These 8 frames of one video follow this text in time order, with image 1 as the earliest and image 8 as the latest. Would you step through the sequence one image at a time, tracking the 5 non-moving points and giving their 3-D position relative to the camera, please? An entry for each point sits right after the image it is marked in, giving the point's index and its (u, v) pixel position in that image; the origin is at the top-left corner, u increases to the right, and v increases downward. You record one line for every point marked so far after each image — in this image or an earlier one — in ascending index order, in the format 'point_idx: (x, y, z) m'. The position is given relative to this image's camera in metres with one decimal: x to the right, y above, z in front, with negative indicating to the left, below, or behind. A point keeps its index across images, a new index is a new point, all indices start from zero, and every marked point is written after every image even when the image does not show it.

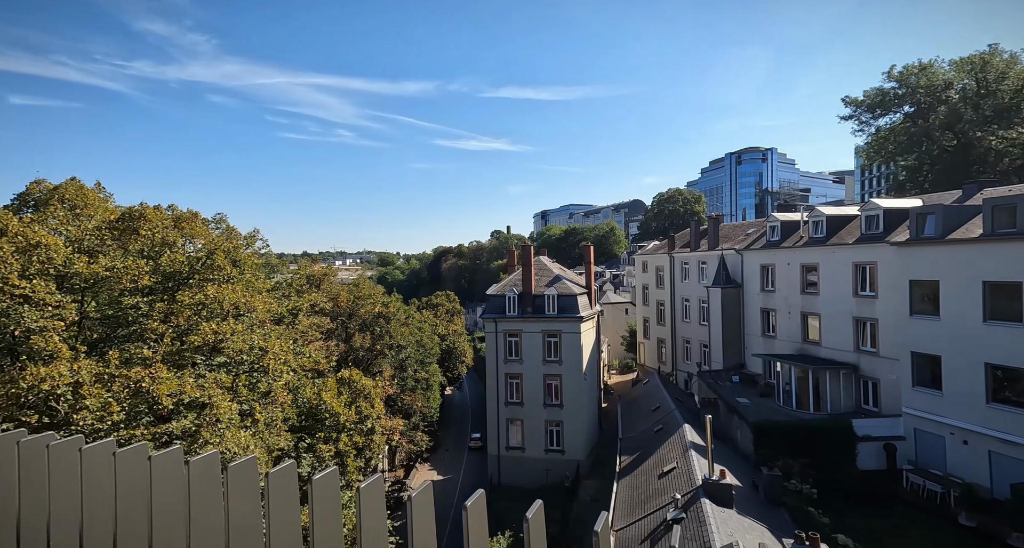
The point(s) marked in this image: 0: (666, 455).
0: (+5.4, -6.0, +18.2) m
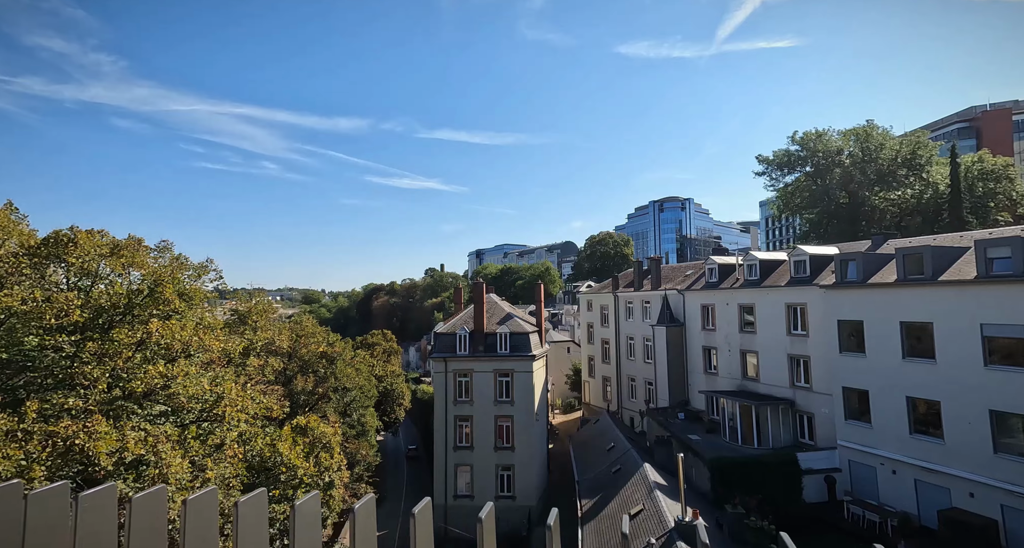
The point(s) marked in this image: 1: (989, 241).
0: (+4.1, -7.3, +18.3) m
1: (+13.1, +0.9, +15.0) m
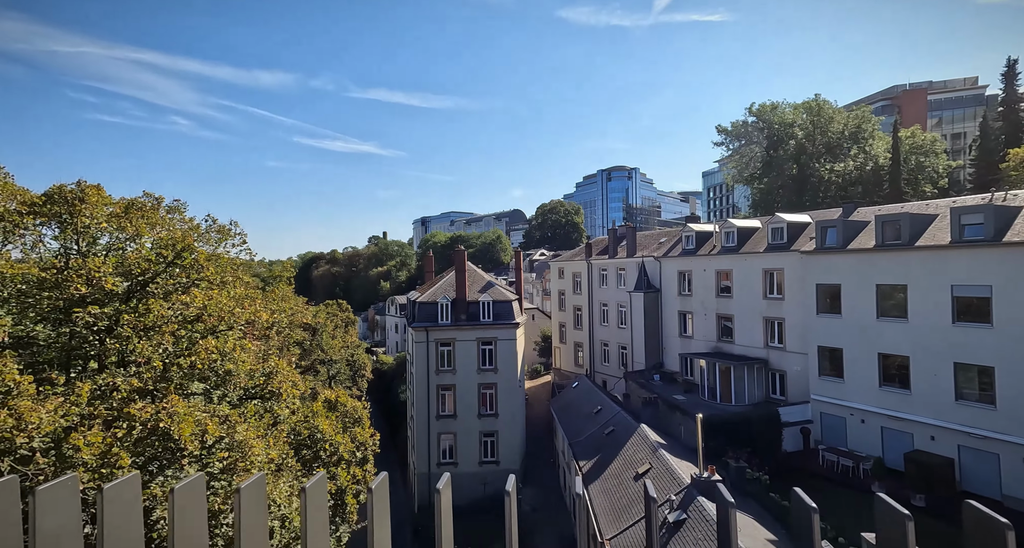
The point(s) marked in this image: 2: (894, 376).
0: (+4.2, -6.2, +19.1) m
1: (+13.5, +1.9, +16.5) m
2: (+12.7, -3.4, +18.4) m
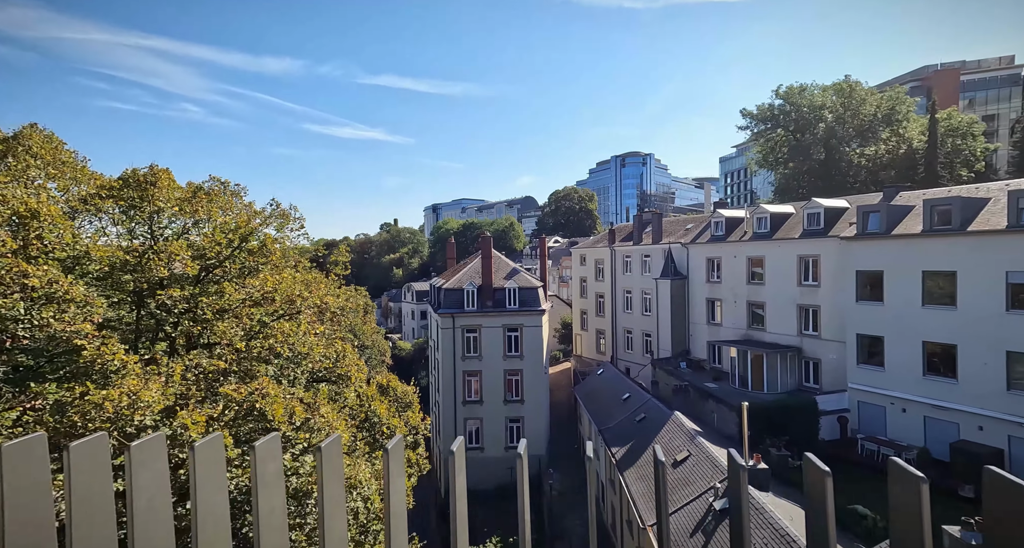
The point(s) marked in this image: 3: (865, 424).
0: (+5.3, -5.7, +18.7) m
1: (+14.6, +2.4, +15.8) m
2: (+13.9, -3.0, +17.9) m
3: (+12.7, -5.4, +19.7) m
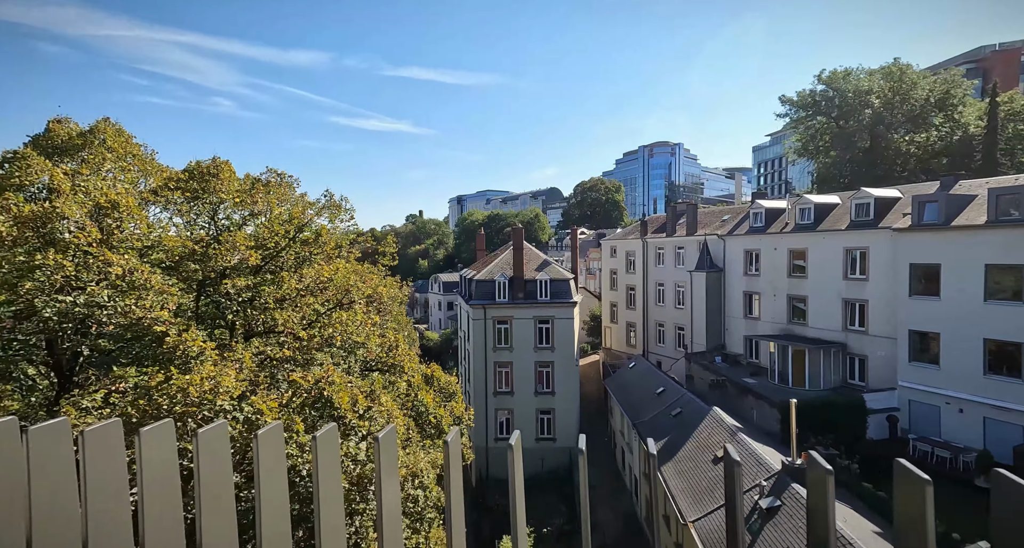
0: (+6.4, -5.4, +18.1) m
1: (+15.6, +2.6, +14.7) m
2: (+14.9, -2.7, +16.9) m
3: (+13.8, -5.1, +18.8) m
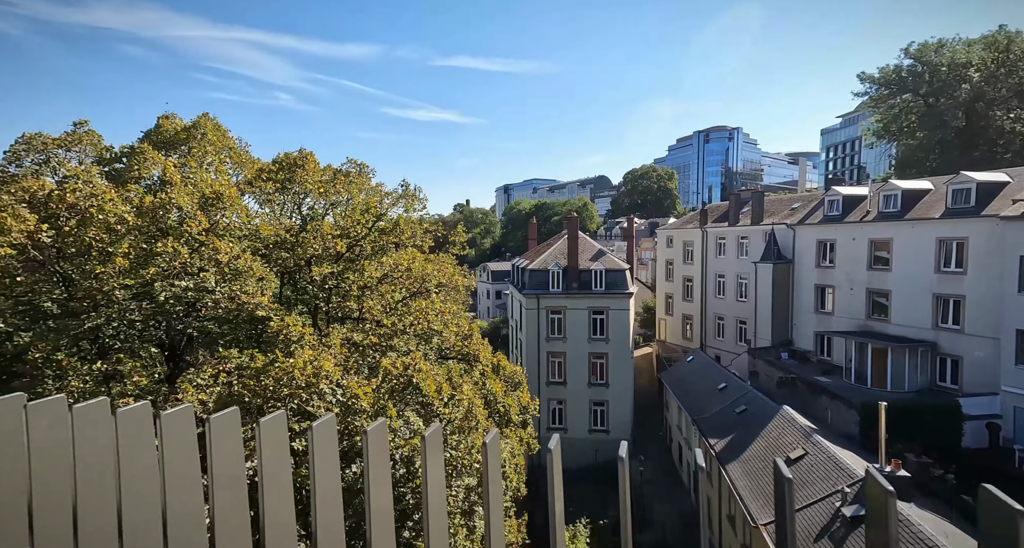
0: (+8.2, -5.2, +16.9) m
1: (+17.1, +2.7, +12.7) m
2: (+16.6, -2.5, +15.0) m
3: (+15.6, -4.9, +17.0) m
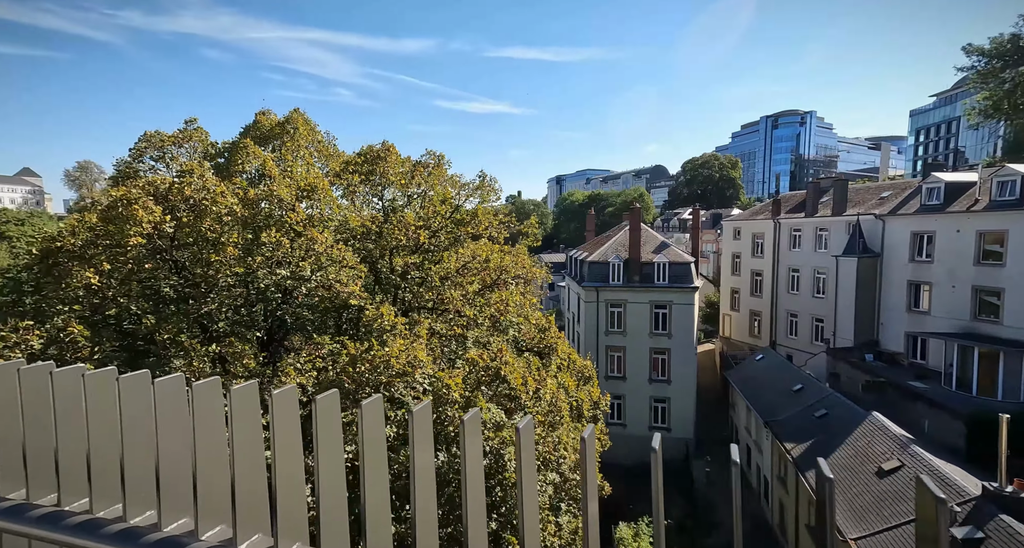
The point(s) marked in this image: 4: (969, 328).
0: (+9.9, -5.0, +15.1) m
1: (+18.5, +2.8, +10.0) m
2: (+18.1, -2.5, +12.4) m
3: (+17.3, -4.8, +14.6) m
4: (+15.9, -1.8, +19.3) m
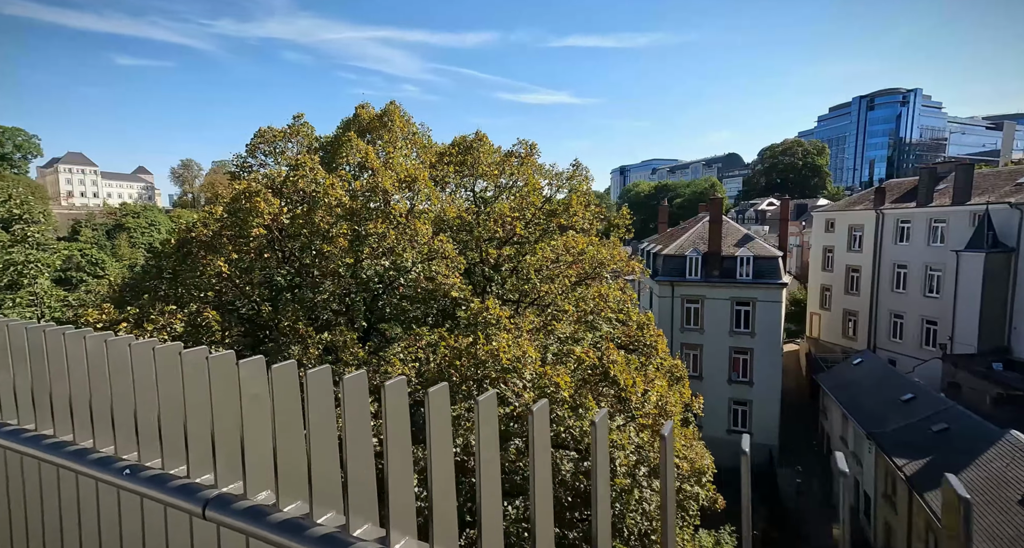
0: (+11.6, -4.9, +12.7) m
1: (+19.7, +2.7, +6.6) m
2: (+19.5, -2.5, +9.1) m
3: (+19.0, -4.7, +11.4) m
4: (+18.1, -1.7, +16.1) m
